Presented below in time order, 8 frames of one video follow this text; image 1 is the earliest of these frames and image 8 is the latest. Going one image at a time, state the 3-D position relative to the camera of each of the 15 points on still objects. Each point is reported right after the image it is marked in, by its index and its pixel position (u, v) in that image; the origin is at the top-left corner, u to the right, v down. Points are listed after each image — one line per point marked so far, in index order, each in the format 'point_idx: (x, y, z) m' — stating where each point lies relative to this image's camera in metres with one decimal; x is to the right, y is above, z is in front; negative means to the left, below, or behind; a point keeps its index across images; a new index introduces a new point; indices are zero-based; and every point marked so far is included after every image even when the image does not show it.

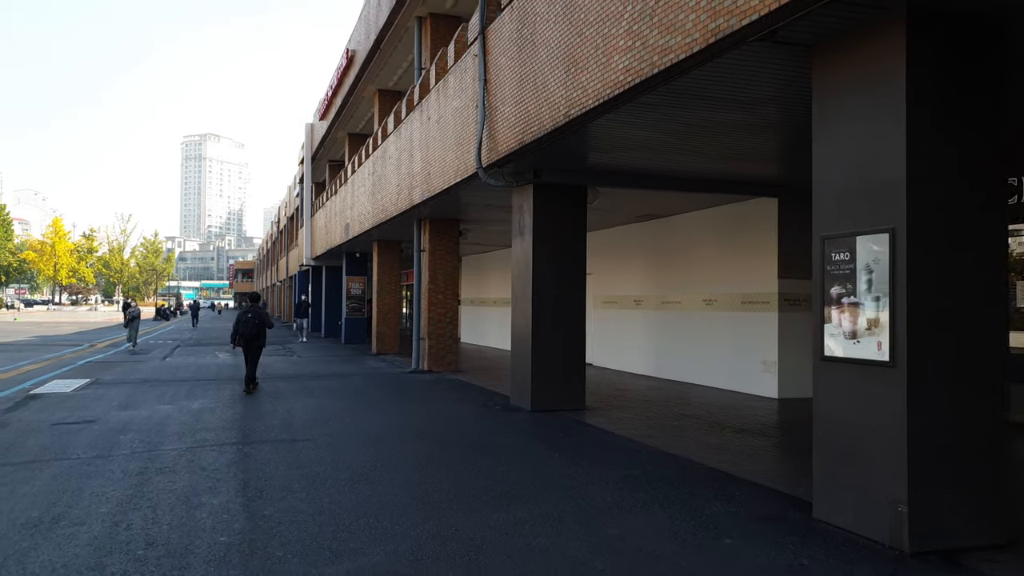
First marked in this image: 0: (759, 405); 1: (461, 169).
0: (+3.5, -1.6, +11.0) m
1: (-0.7, +1.6, +10.6) m
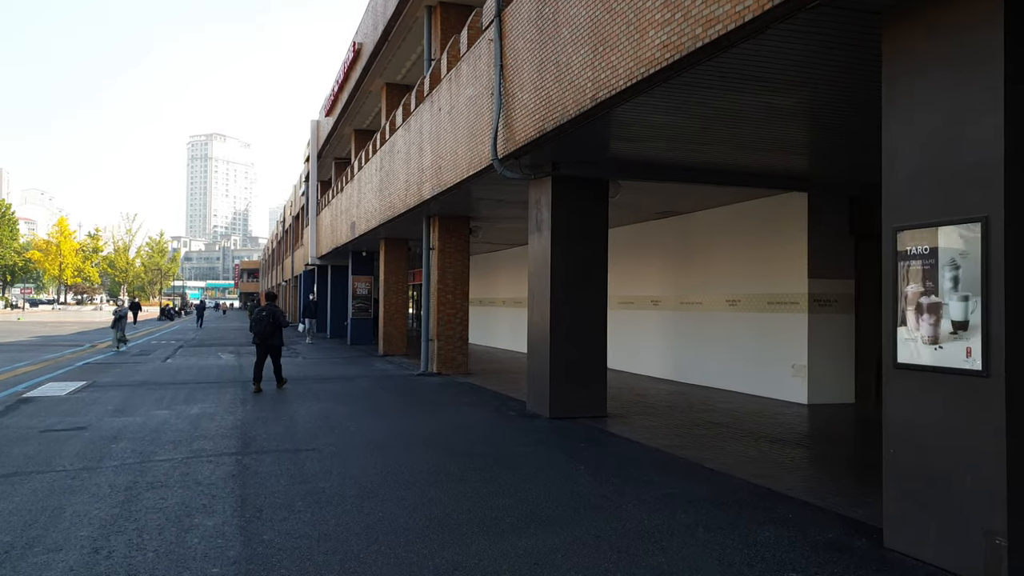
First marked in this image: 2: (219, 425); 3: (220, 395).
0: (+3.7, -1.6, +10.4) m
1: (-0.5, +1.6, +10.0) m
2: (-3.4, -1.6, +9.1) m
3: (-4.4, -1.6, +11.8) m
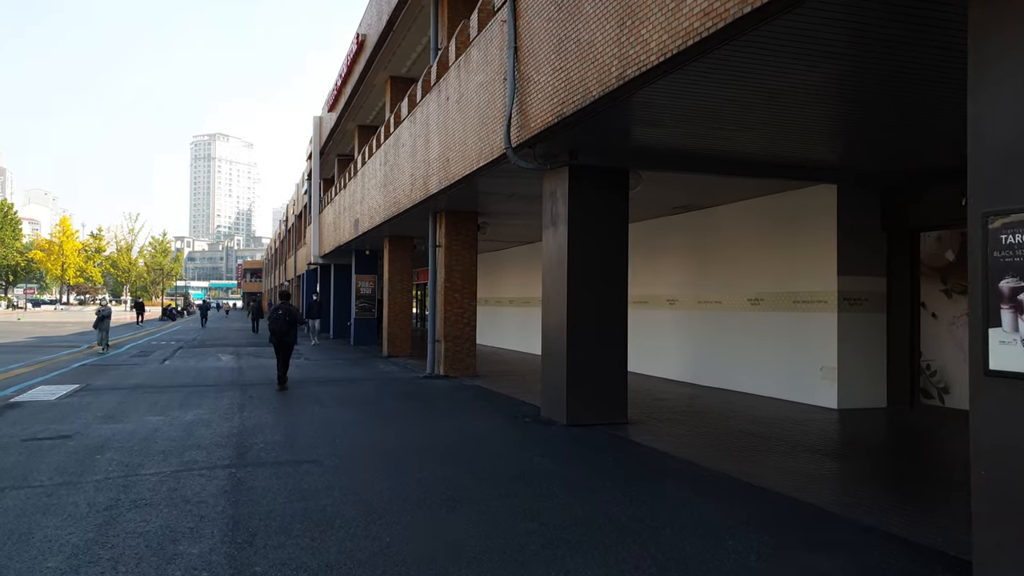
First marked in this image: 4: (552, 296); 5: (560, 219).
0: (+3.8, -1.6, +9.9) m
1: (-0.3, +1.6, +9.4) m
2: (-3.2, -1.6, +8.5) m
3: (-4.2, -1.6, +11.2) m
4: (+0.5, -0.1, +8.9) m
5: (+0.5, +0.8, +8.8) m
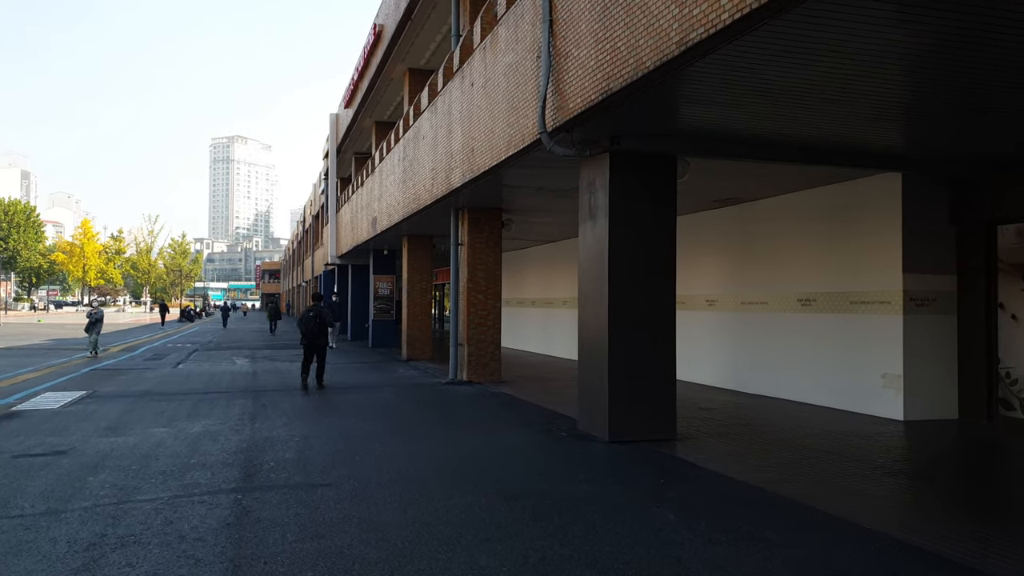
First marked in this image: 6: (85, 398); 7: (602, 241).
0: (+4.2, -1.6, +9.0) m
1: (0.0, +1.6, +8.6) m
2: (-2.9, -1.6, +7.7) m
3: (-3.8, -1.6, +10.5) m
4: (+0.8, -0.1, +8.0) m
5: (+0.9, +0.8, +7.9) m
6: (-6.4, -1.6, +11.8) m
7: (+0.9, +0.5, +7.8) m
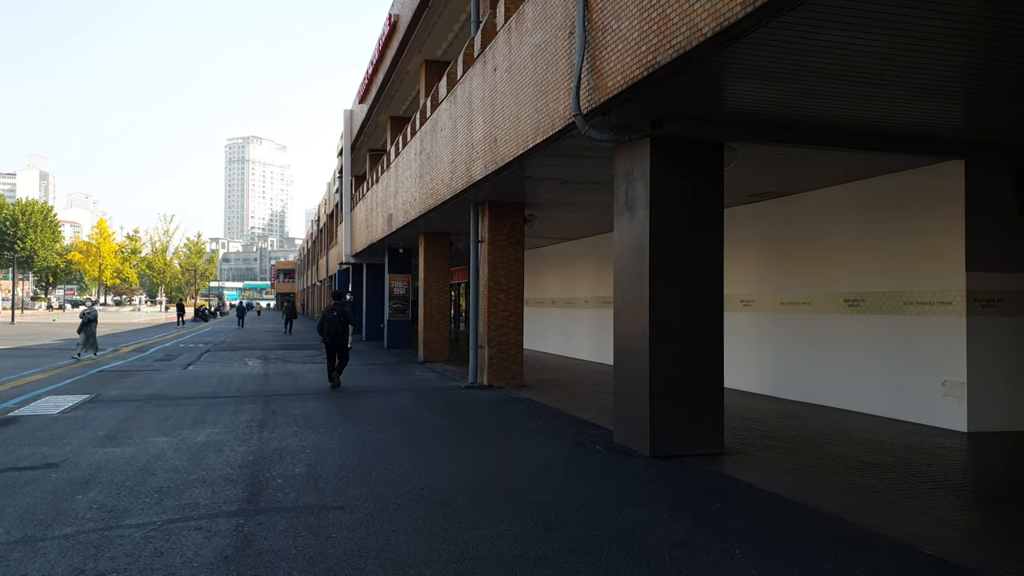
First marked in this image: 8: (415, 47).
0: (+4.5, -1.6, +8.2) m
1: (+0.3, +1.6, +7.9) m
2: (-2.6, -1.6, +7.1) m
3: (-3.5, -1.6, +9.9) m
4: (+1.1, -0.1, +7.3) m
5: (+1.2, +0.8, +7.2) m
6: (-6.1, -1.6, +11.2) m
7: (+1.2, +0.5, +7.1) m
8: (-2.1, +5.3, +17.5) m
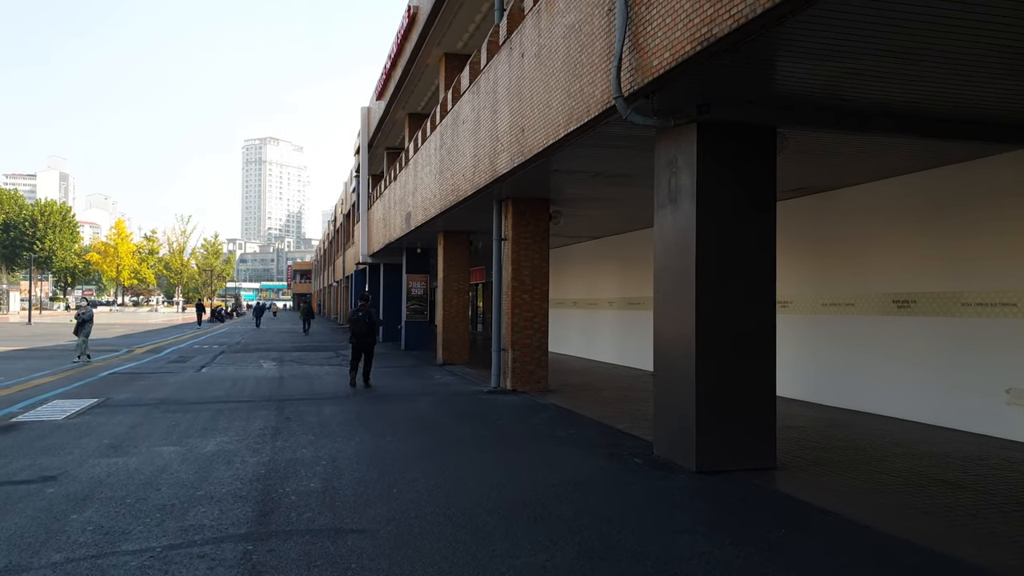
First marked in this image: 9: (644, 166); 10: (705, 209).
0: (+4.8, -1.6, +7.5) m
1: (+0.6, +1.6, +7.4) m
2: (-2.3, -1.6, +6.6) m
3: (-3.1, -1.6, +9.4) m
4: (+1.4, -0.1, +6.8) m
5: (+1.4, +0.8, +6.6) m
6: (-5.7, -1.6, +10.8) m
7: (+1.4, +0.5, +6.5) m
8: (-1.7, +5.3, +16.9) m
9: (+1.6, +1.4, +9.3) m
10: (+1.6, +0.6, +6.4) m
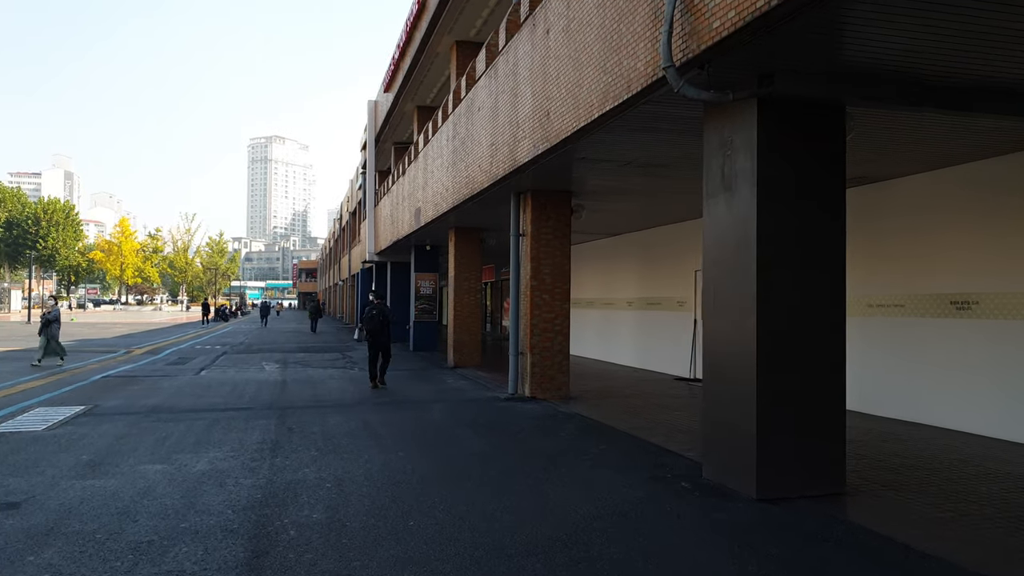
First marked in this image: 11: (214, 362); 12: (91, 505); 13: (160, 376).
0: (+5.0, -1.6, +6.7) m
1: (+0.9, +1.6, +6.5) m
2: (-2.1, -1.6, +5.8) m
3: (-2.9, -1.6, +8.6) m
4: (+1.6, -0.1, +5.9) m
5: (+1.7, +0.8, +5.8) m
6: (-5.4, -1.6, +10.0) m
7: (+1.7, +0.5, +5.7) m
8: (-1.4, +5.4, +16.1) m
9: (+1.8, +1.4, +8.4) m
10: (+1.8, +0.6, +5.6) m
11: (-7.3, -1.8, +19.4) m
12: (-3.0, -1.5, +5.6) m
13: (-6.9, -1.7, +15.6) m
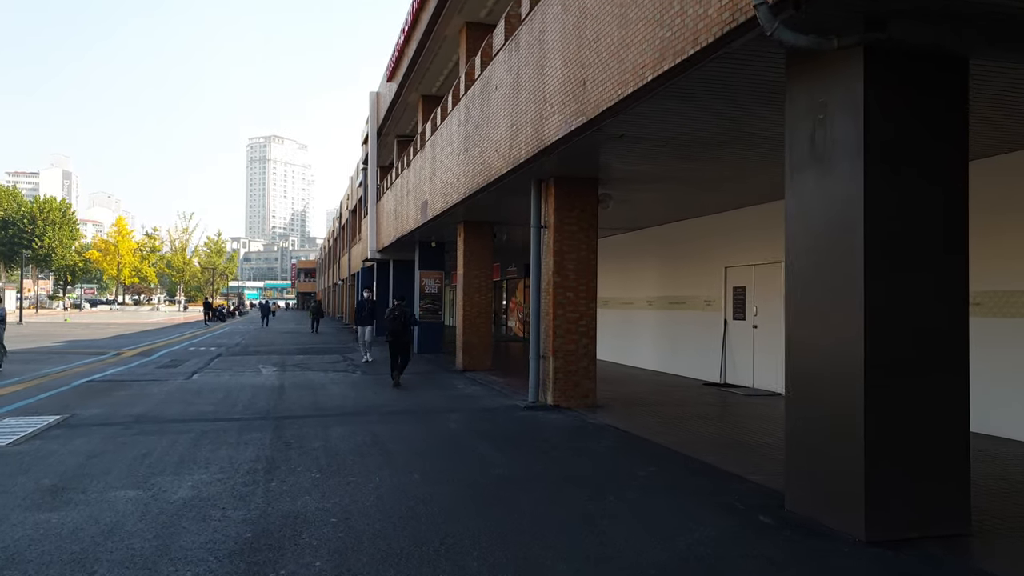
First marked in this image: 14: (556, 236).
0: (+5.3, -1.6, +5.6) m
1: (+1.1, +1.7, +5.5) m
2: (-1.8, -1.5, +4.7) m
3: (-2.6, -1.5, +7.5) m
4: (+1.9, 0.0, +4.8) m
5: (+2.0, +0.8, +4.7) m
6: (-5.2, -1.6, +8.9) m
7: (+2.0, +0.5, +4.6) m
8: (-1.1, +5.4, +15.1) m
9: (+2.1, +1.5, +7.4) m
10: (+2.1, +0.7, +4.5) m
11: (-7.1, -1.8, +18.3) m
12: (-2.7, -1.5, +4.5) m
13: (-6.7, -1.7, +14.5) m
14: (+0.6, +0.7, +10.2) m
